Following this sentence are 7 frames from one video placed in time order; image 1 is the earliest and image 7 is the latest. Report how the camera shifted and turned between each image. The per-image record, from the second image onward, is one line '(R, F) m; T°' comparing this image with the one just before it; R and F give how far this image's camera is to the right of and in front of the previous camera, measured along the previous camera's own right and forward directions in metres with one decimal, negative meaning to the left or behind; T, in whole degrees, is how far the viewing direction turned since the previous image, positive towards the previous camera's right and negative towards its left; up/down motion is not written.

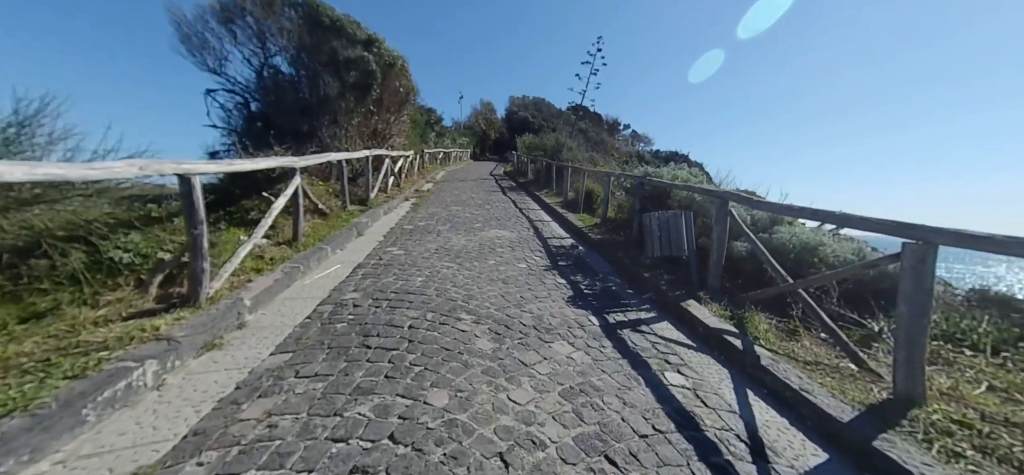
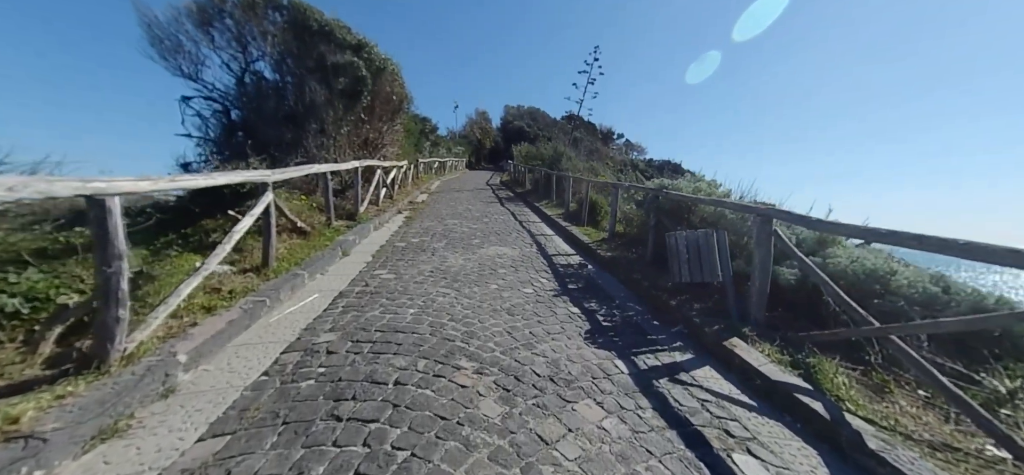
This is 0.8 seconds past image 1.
(-0.1, +0.5) m; +1°
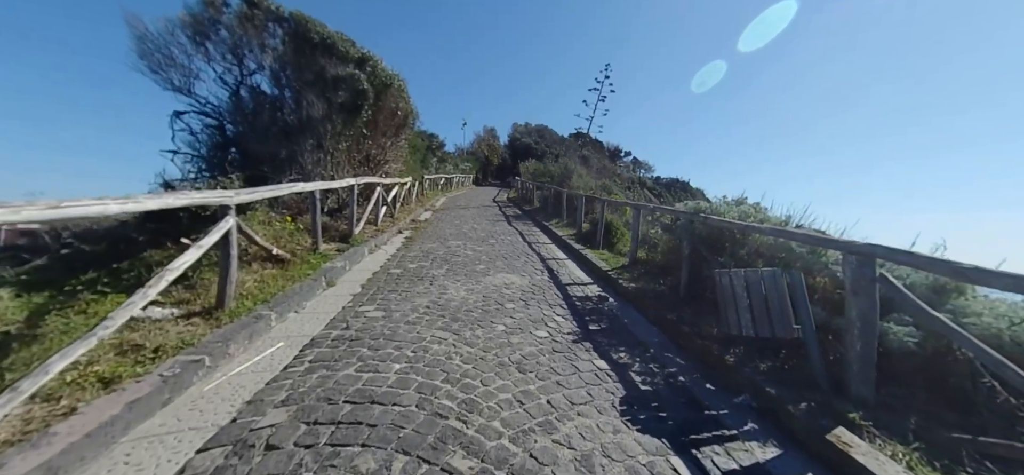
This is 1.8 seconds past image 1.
(0.0, +0.7) m; -1°
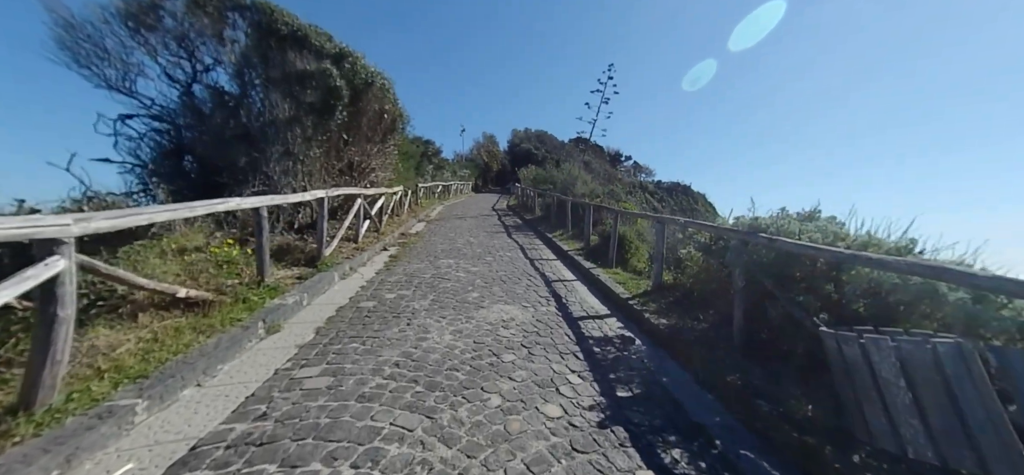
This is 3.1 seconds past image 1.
(0.0, +1.0) m; 0°
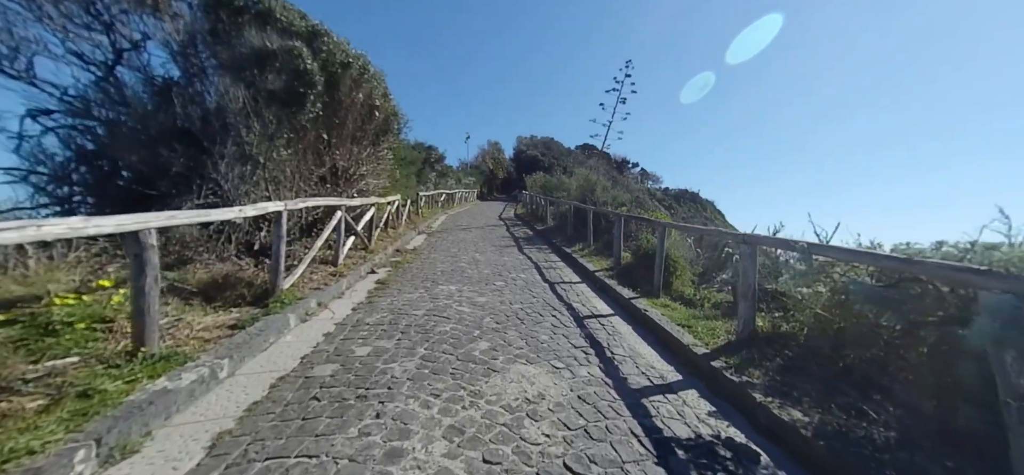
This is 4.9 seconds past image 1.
(-0.2, +1.5) m; -1°
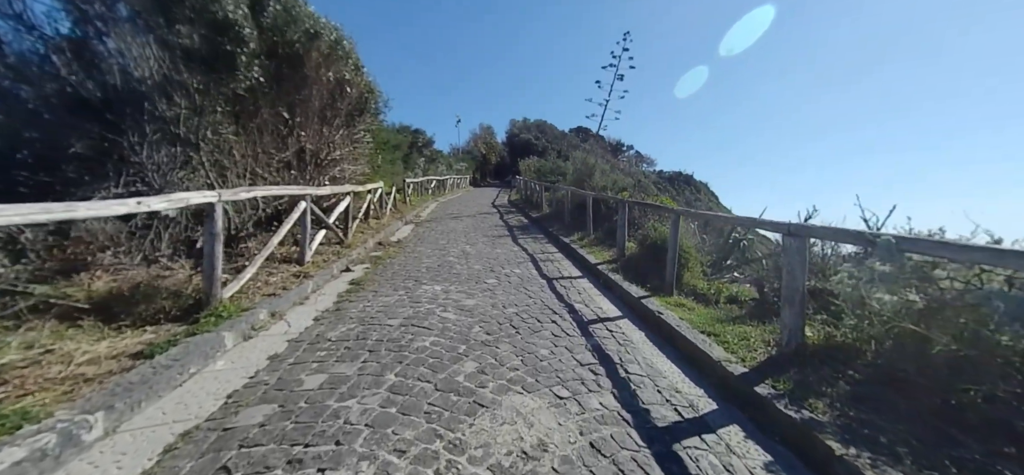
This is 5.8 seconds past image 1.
(0.0, +0.8) m; +1°
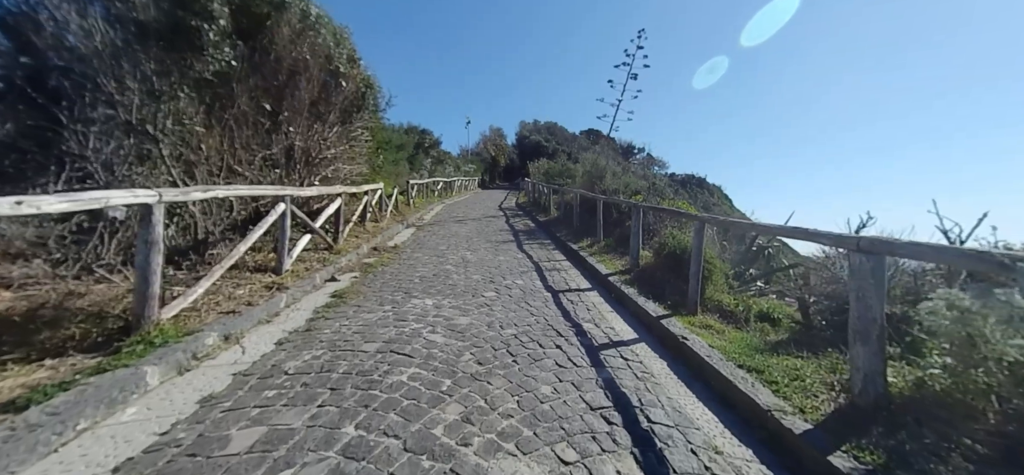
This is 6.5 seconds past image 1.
(+0.1, +0.6) m; -1°
